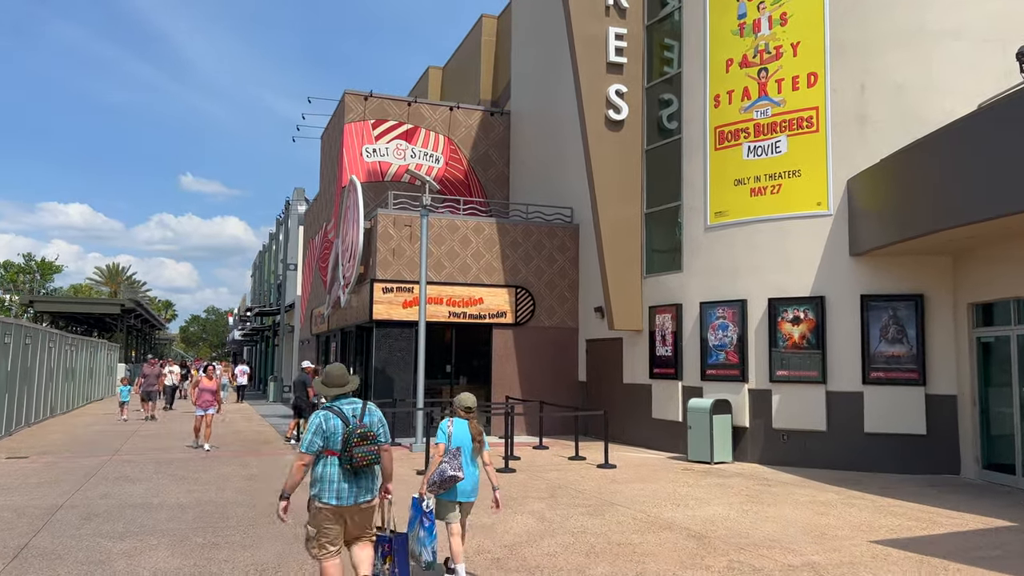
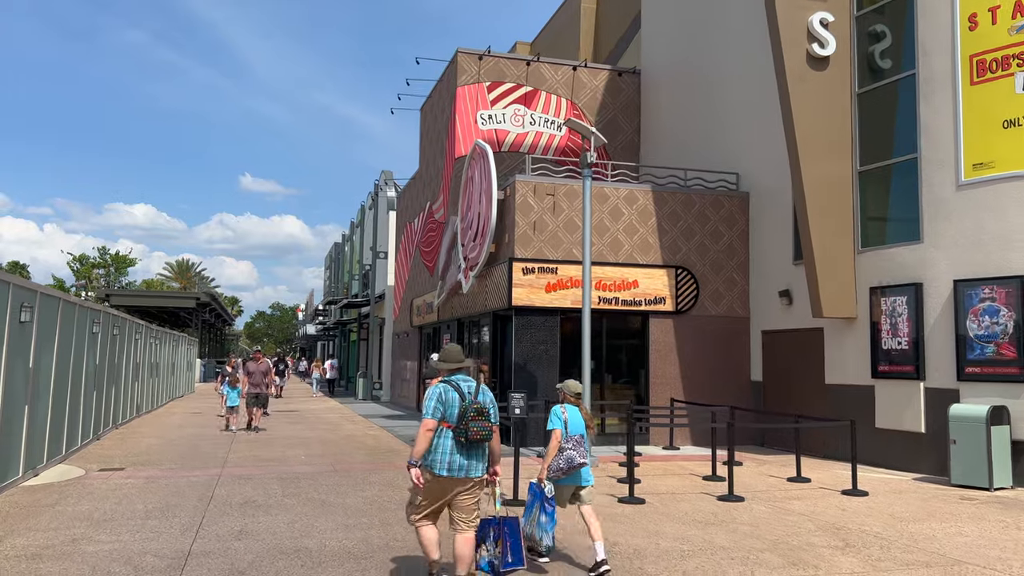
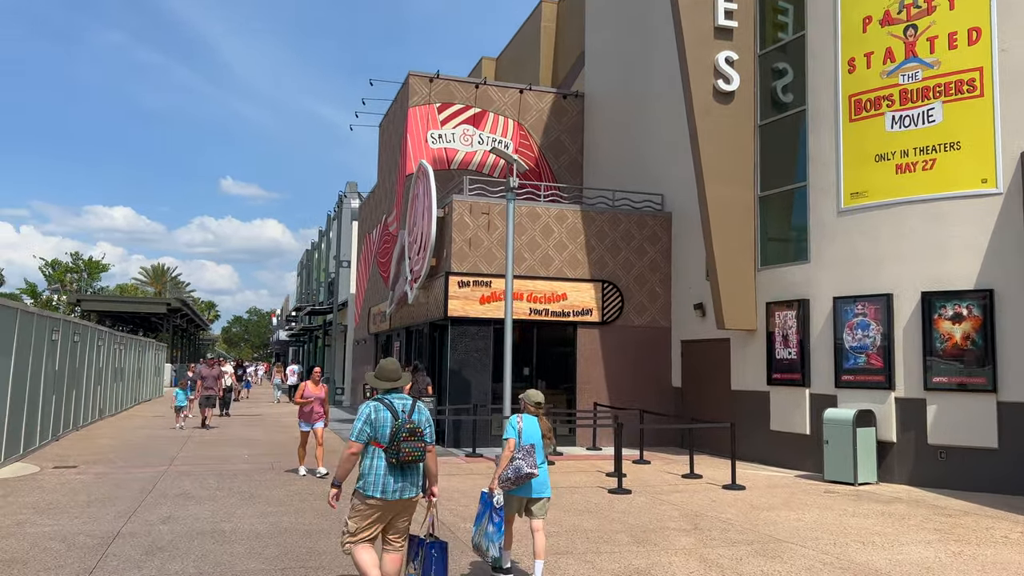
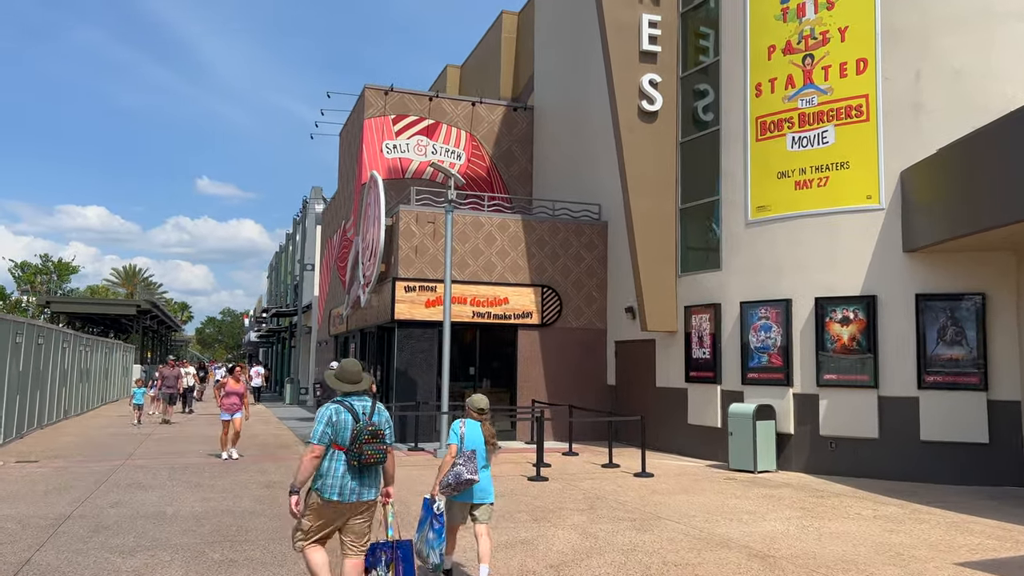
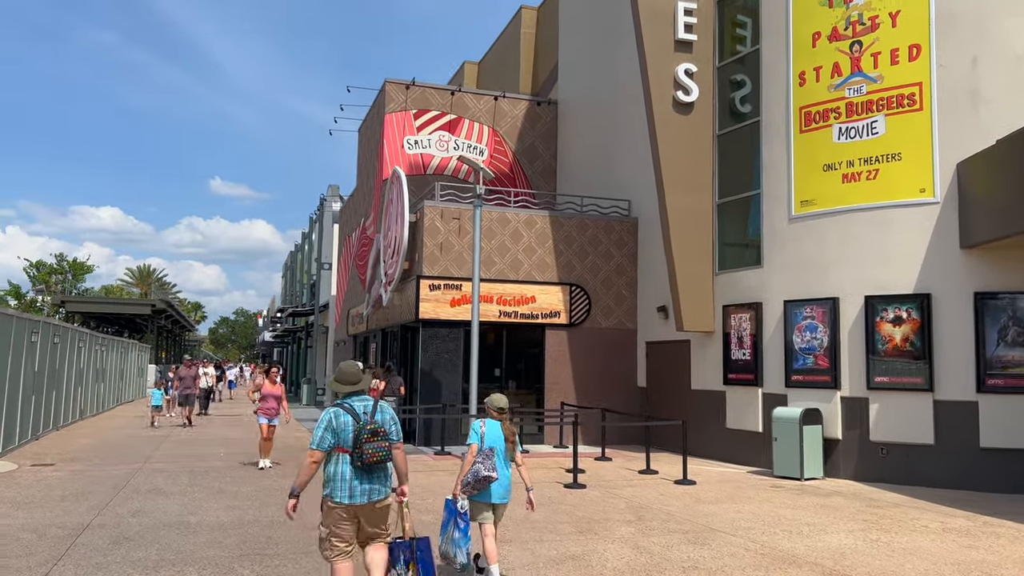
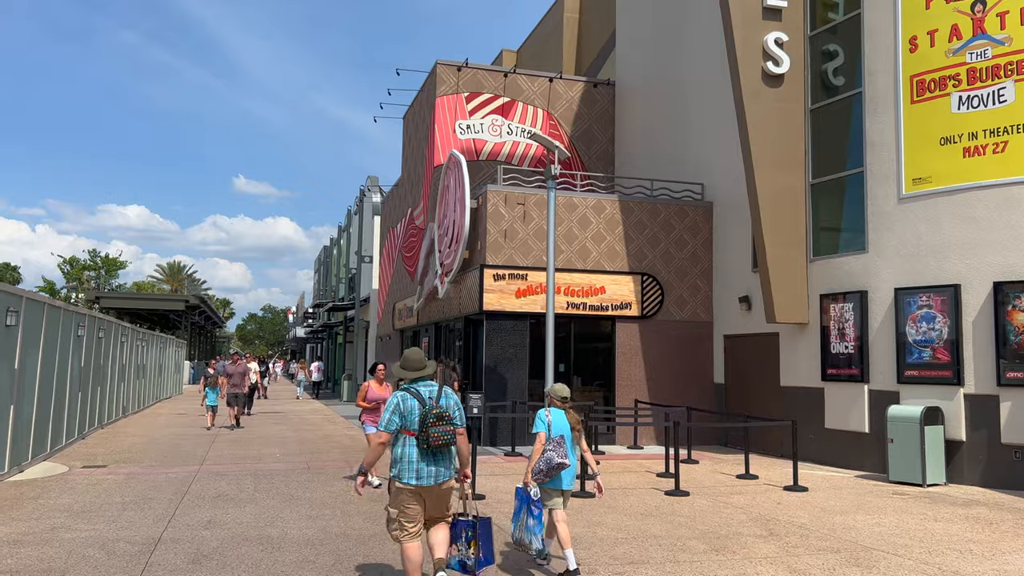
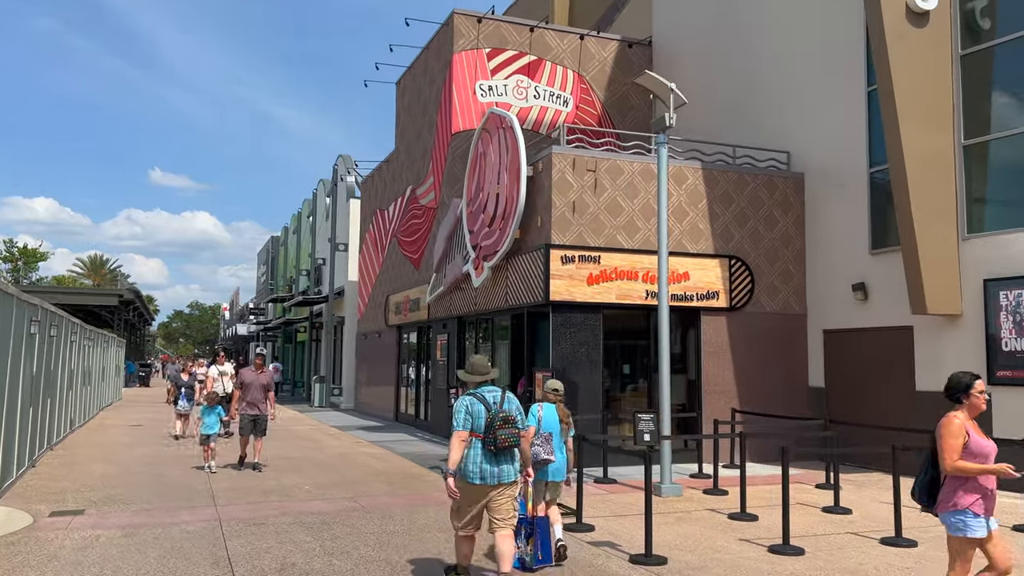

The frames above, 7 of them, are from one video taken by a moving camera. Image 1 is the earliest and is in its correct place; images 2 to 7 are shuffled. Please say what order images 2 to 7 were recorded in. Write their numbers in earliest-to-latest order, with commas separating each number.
4, 5, 3, 6, 2, 7
